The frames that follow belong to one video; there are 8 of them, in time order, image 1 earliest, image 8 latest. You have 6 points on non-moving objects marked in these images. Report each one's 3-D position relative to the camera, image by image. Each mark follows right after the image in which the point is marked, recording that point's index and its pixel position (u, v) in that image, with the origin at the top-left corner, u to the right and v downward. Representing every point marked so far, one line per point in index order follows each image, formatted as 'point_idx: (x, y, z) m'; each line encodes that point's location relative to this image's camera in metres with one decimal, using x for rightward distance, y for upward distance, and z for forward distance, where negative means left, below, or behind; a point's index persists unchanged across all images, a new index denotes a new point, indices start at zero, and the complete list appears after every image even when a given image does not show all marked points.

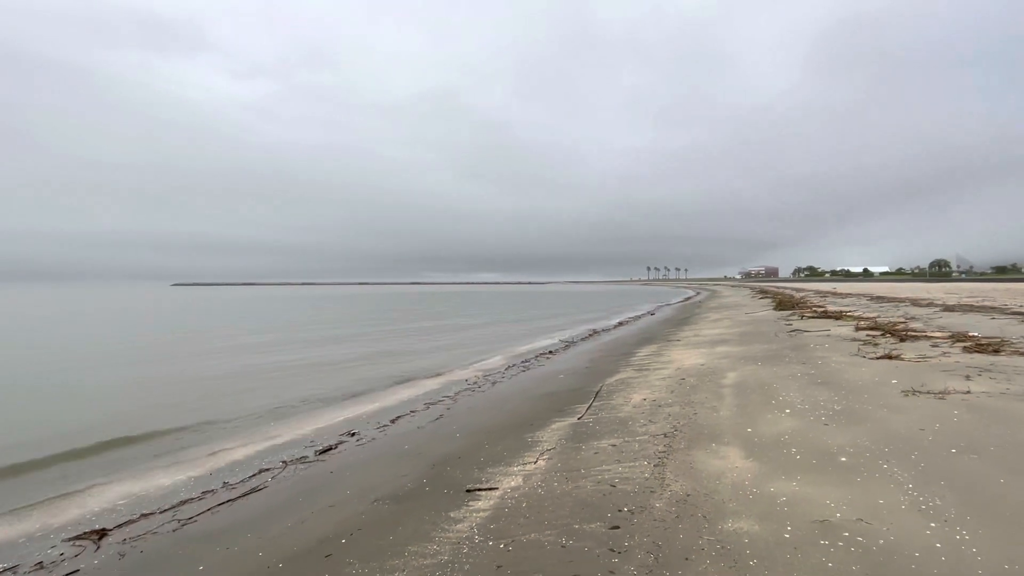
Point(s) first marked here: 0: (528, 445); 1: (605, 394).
0: (+0.2, -2.1, +6.6) m
1: (+1.7, -2.0, +9.3) m
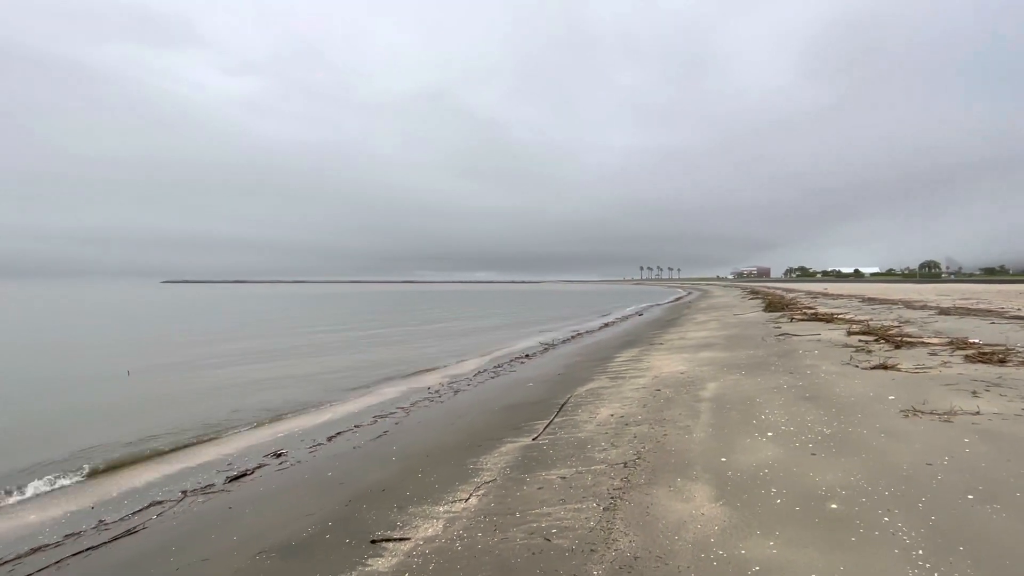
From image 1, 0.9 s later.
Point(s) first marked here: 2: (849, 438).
0: (-0.5, -2.1, +5.6) m
1: (+1.0, -2.0, +8.4) m
2: (+3.6, -1.6, +5.4) m
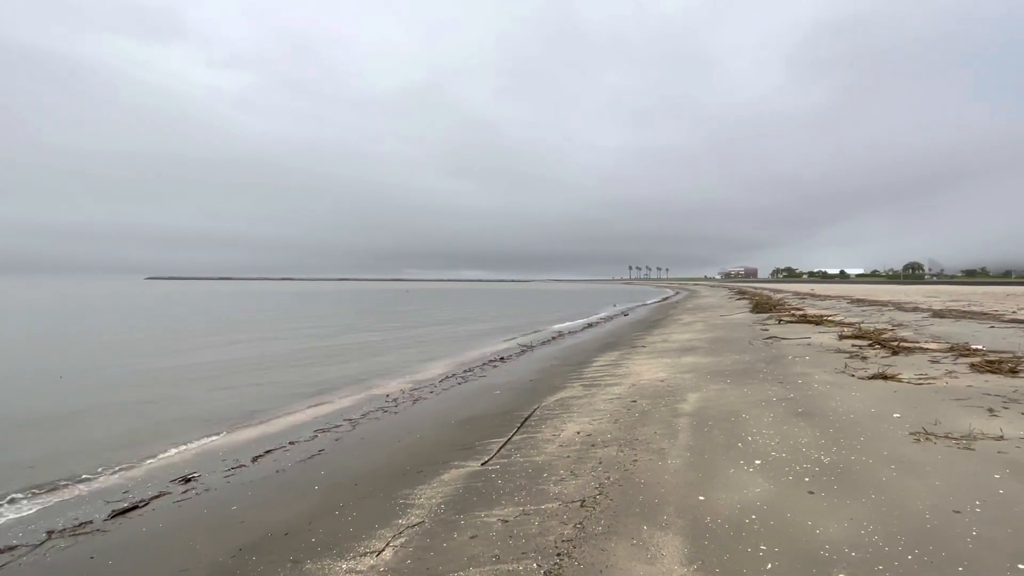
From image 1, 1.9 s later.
0: (-1.1, -2.1, +4.6) m
1: (+0.3, -2.0, +7.4) m
2: (+3.0, -1.6, +4.4) m
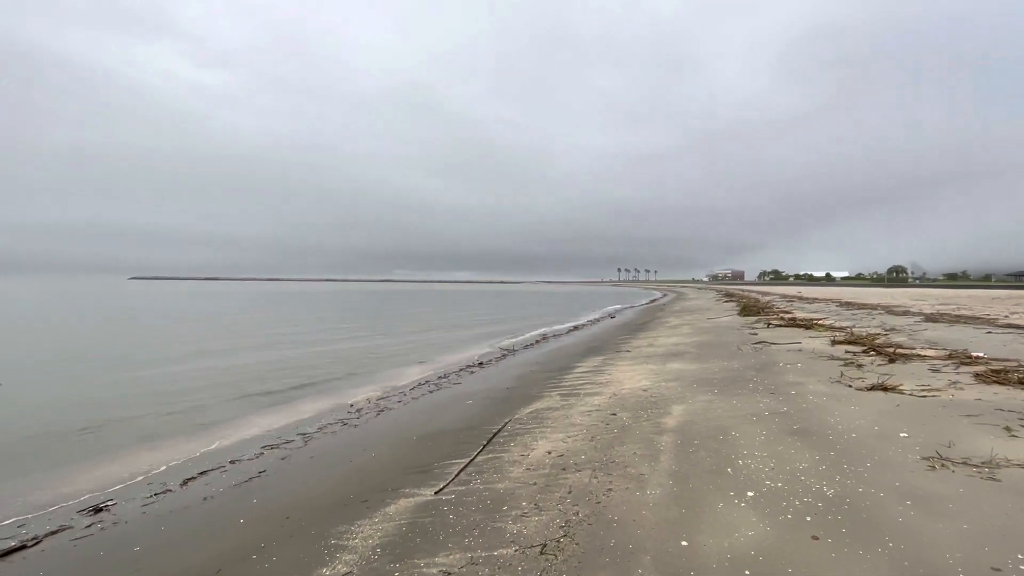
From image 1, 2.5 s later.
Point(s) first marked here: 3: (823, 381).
0: (-1.5, -2.1, +3.8) m
1: (-0.1, -2.0, +6.7) m
2: (+2.6, -1.6, +3.8) m
3: (+4.9, -1.5, +8.0) m
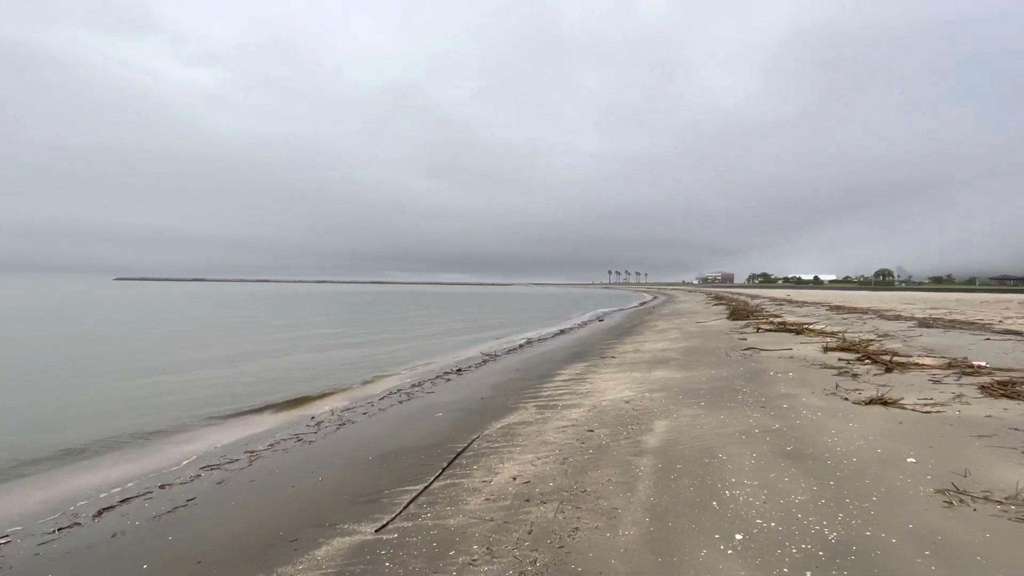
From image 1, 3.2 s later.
0: (-1.9, -2.1, +3.1) m
1: (-0.6, -2.0, +6.0) m
2: (+2.2, -1.7, +3.1) m
3: (+4.5, -1.5, +7.4) m
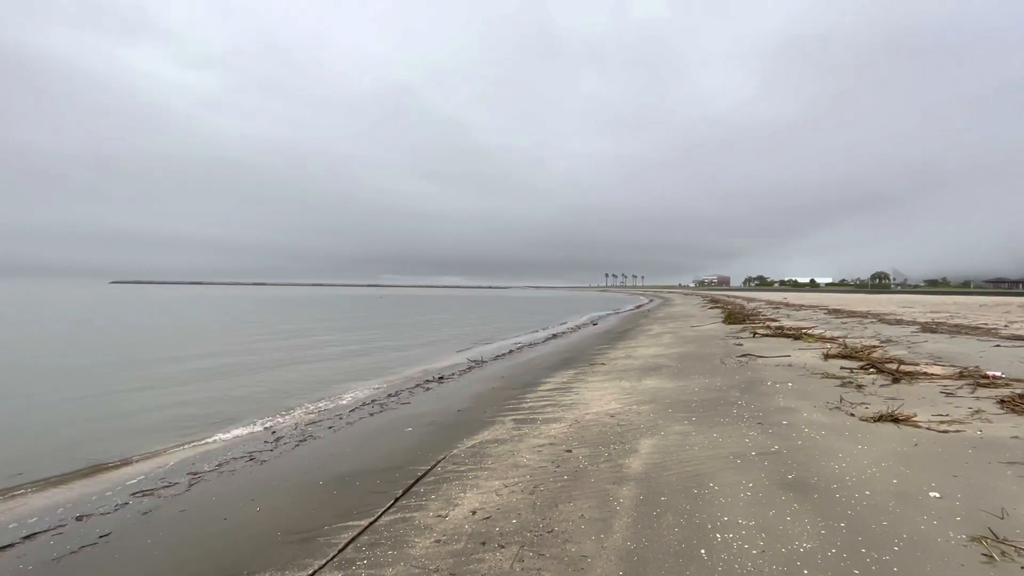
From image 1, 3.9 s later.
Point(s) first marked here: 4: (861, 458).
0: (-2.2, -2.1, +2.4) m
1: (-0.9, -2.1, +5.3) m
2: (+1.9, -1.7, +2.5) m
3: (+4.1, -1.6, +6.7) m
4: (+3.4, -1.6, +4.9) m
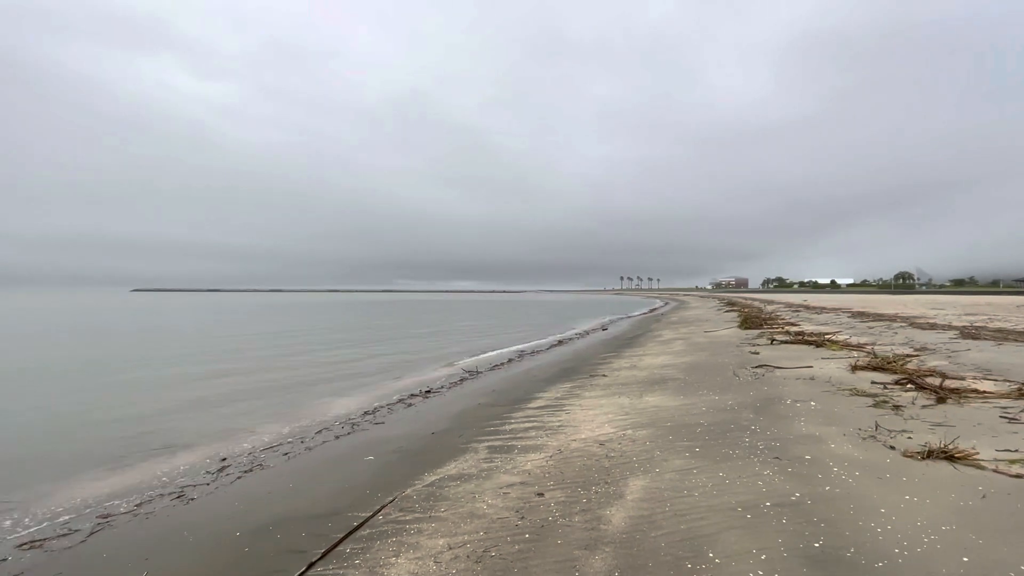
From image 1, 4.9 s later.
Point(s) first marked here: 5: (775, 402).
0: (-2.7, -2.2, +1.4) m
1: (-1.3, -2.2, +4.2) m
2: (+1.4, -1.7, +1.3) m
3: (+3.7, -1.6, +5.5) m
4: (+2.9, -1.7, +3.7) m
5: (+4.0, -1.7, +7.7) m
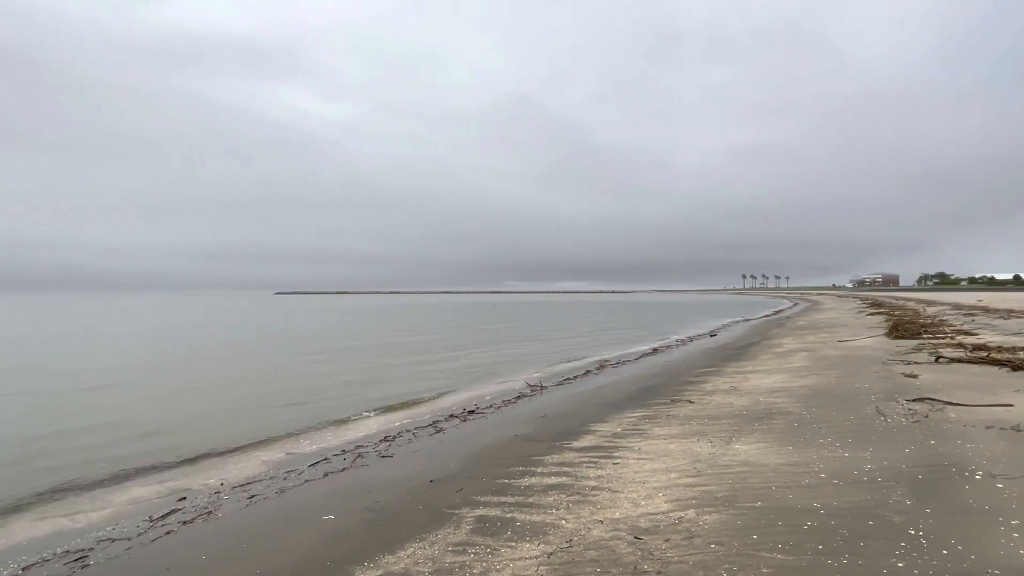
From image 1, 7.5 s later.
0: (-3.9, -2.2, -0.1) m
1: (-1.9, -2.2, +2.4) m
2: (+0.1, -1.7, -1.0) m
3: (+3.3, -1.6, +2.6) m
4: (+2.1, -1.7, +1.0) m
5: (+4.0, -1.7, +4.6) m
